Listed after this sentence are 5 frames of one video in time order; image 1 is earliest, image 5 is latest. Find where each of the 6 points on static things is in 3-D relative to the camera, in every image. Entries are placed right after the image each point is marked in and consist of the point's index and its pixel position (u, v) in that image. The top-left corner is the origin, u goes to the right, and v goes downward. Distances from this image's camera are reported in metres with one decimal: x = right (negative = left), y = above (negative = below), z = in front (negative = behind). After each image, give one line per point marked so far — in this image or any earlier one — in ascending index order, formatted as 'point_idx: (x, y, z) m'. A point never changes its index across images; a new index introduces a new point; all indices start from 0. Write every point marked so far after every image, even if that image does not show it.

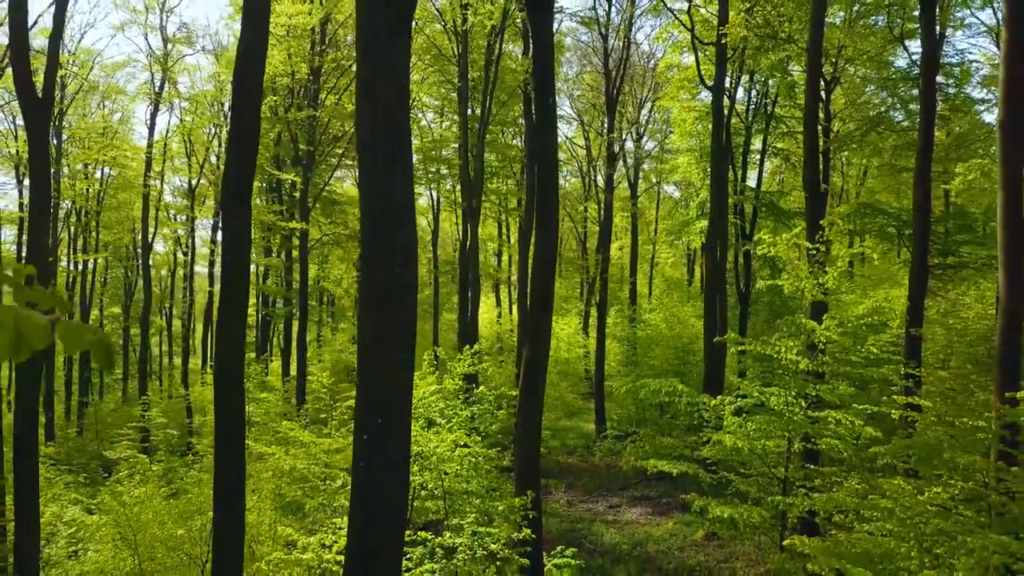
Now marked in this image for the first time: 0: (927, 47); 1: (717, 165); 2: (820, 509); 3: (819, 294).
0: (+7.1, +4.2, +10.6) m
1: (+4.6, +2.8, +13.6) m
2: (+3.2, -2.3, +6.3) m
3: (+4.4, -0.1, +8.8) m
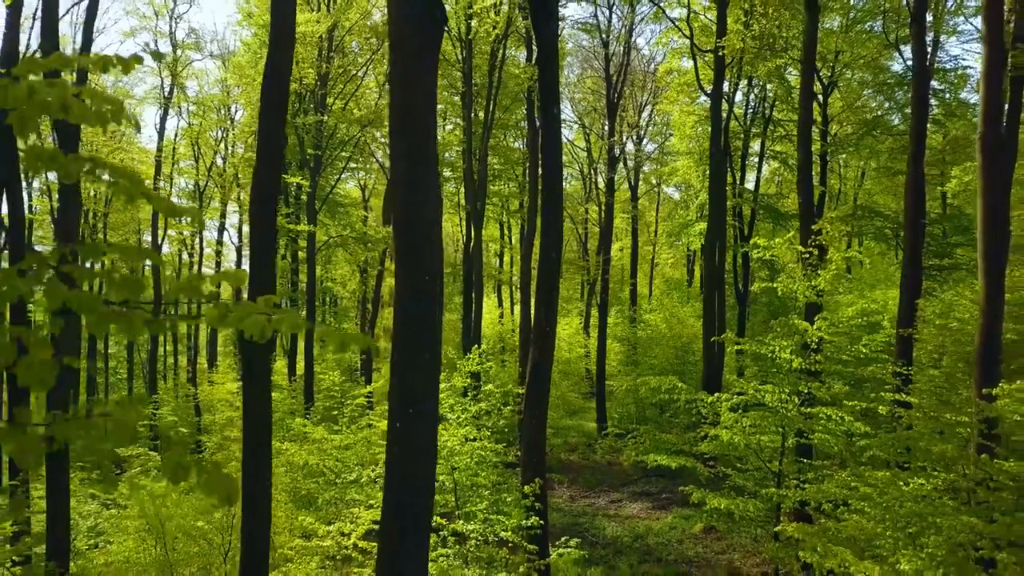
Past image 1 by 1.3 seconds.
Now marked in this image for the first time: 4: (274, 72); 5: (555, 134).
0: (+7.2, +4.1, +10.9) m
1: (+4.6, +2.8, +14.0) m
2: (+3.2, -2.3, +6.7) m
3: (+4.5, -0.1, +9.2) m
4: (-2.0, +1.9, +5.3) m
5: (+0.5, +1.7, +6.7) m
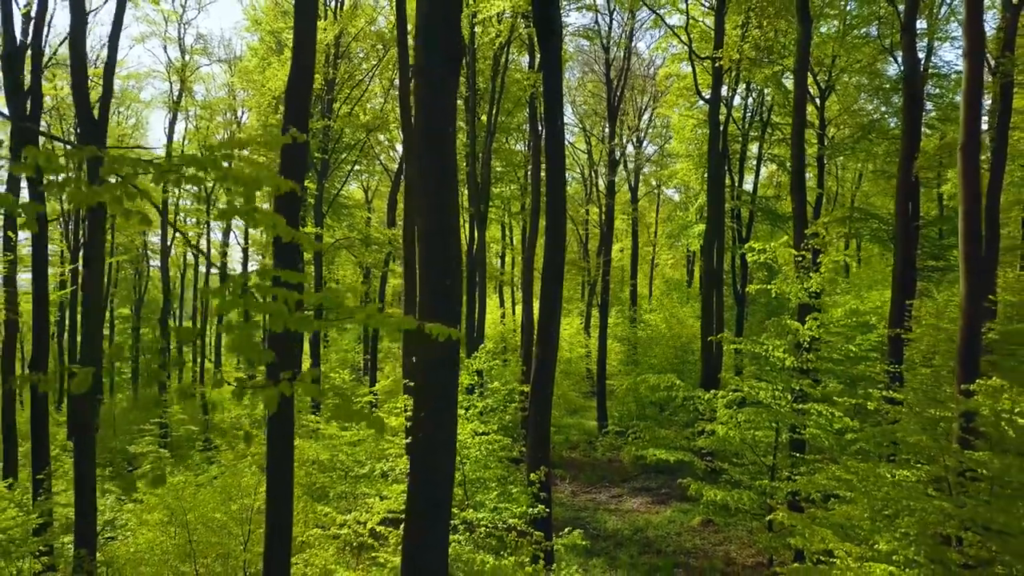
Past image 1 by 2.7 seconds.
0: (+7.3, +4.1, +11.2) m
1: (+4.7, +2.8, +14.3) m
2: (+3.3, -2.3, +7.0) m
3: (+4.5, -0.1, +9.5) m
4: (-2.0, +1.9, +5.6) m
5: (+0.5, +1.7, +7.1) m
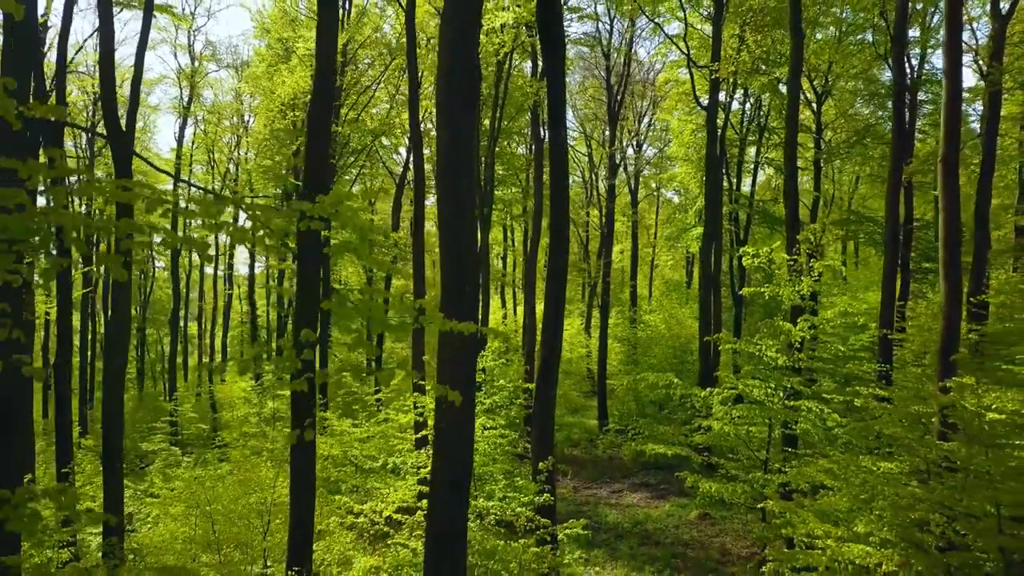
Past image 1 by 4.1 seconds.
0: (+7.3, +4.1, +11.6) m
1: (+4.8, +2.8, +14.7) m
2: (+3.4, -2.3, +7.4) m
3: (+4.6, -0.2, +9.9) m
4: (-1.9, +1.9, +6.0) m
5: (+0.6, +1.7, +7.4) m
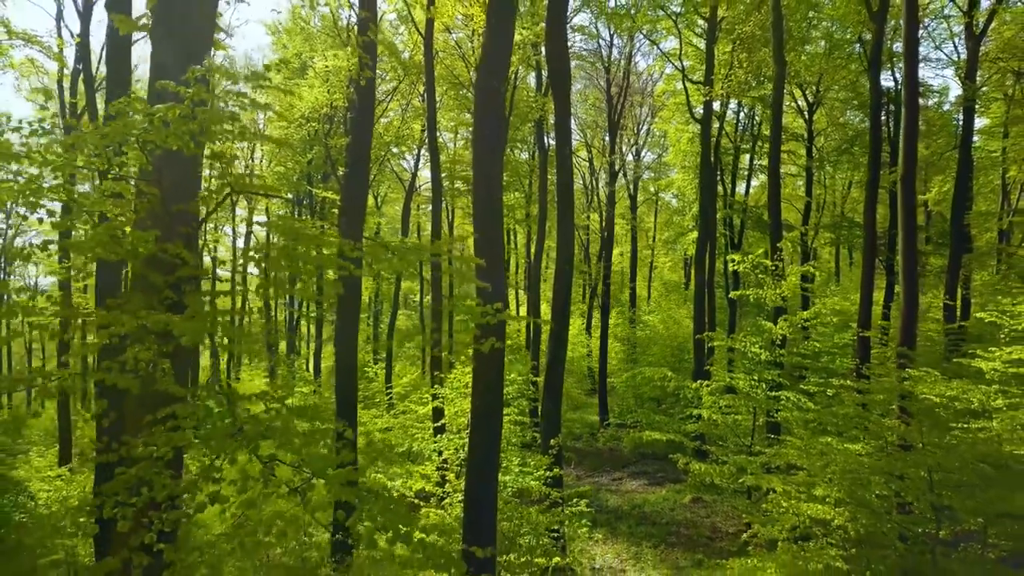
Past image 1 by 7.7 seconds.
0: (+7.5, +4.0, +12.5) m
1: (+4.9, +2.7, +15.6) m
2: (+3.5, -2.4, +8.3) m
3: (+4.8, -0.2, +10.8) m
4: (-1.7, +1.8, +6.9) m
5: (+0.8, +1.6, +8.4) m
